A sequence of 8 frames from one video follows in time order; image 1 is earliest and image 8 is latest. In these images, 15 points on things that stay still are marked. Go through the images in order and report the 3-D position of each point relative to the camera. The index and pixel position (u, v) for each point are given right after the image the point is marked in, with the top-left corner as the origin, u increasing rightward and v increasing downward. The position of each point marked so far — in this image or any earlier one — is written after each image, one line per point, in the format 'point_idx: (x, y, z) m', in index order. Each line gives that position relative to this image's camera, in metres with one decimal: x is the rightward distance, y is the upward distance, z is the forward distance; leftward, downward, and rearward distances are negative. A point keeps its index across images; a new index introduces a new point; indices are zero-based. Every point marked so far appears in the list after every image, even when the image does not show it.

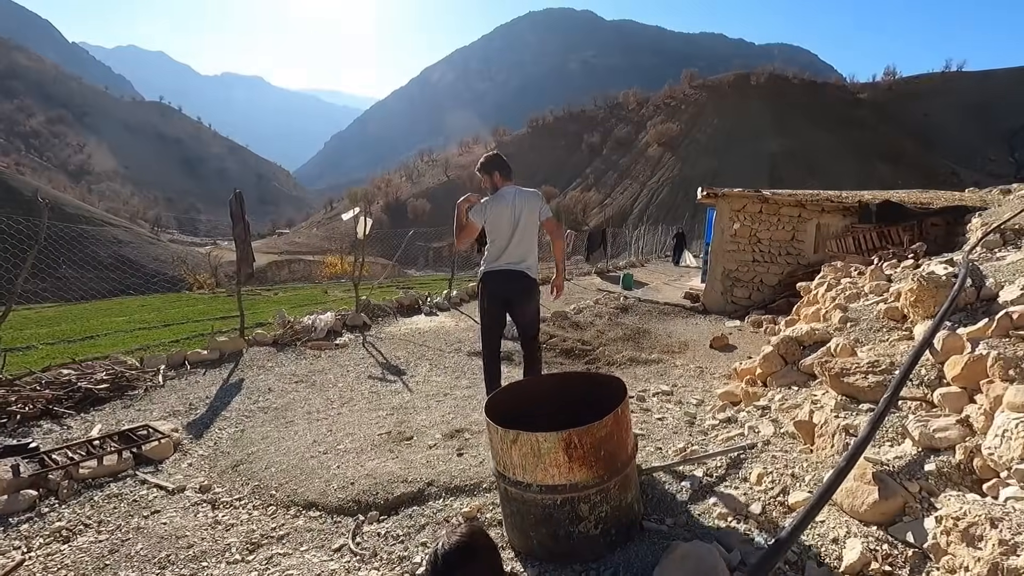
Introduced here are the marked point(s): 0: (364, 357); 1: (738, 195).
0: (-1.6, -0.8, +6.3) m
1: (+3.7, +1.5, +9.5) m
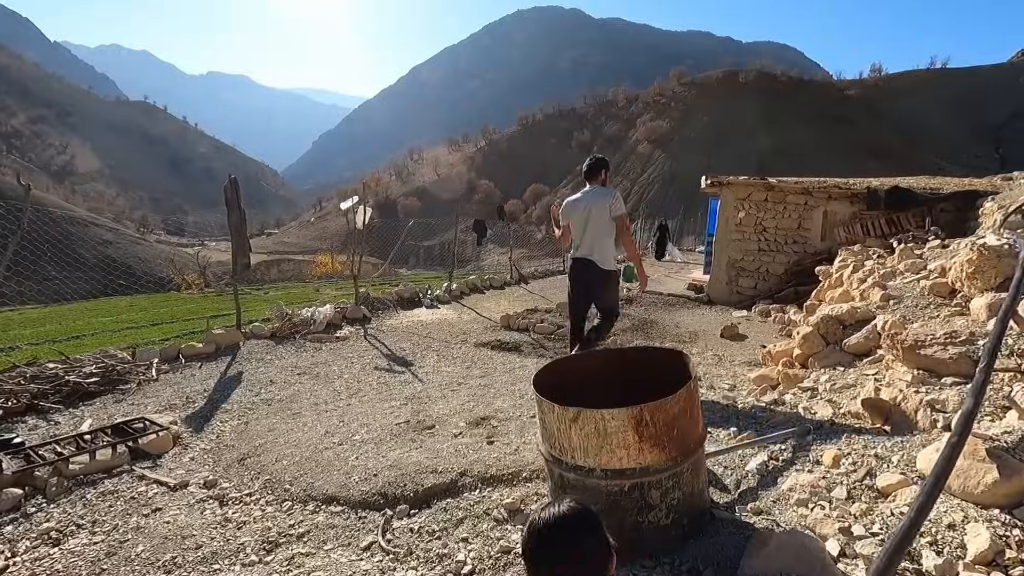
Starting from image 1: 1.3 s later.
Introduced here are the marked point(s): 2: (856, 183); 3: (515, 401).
0: (-1.5, -0.6, +6.0) m
1: (+3.7, +1.7, +9.3) m
2: (+5.6, +1.7, +9.3) m
3: (0.0, -0.7, +3.5) m
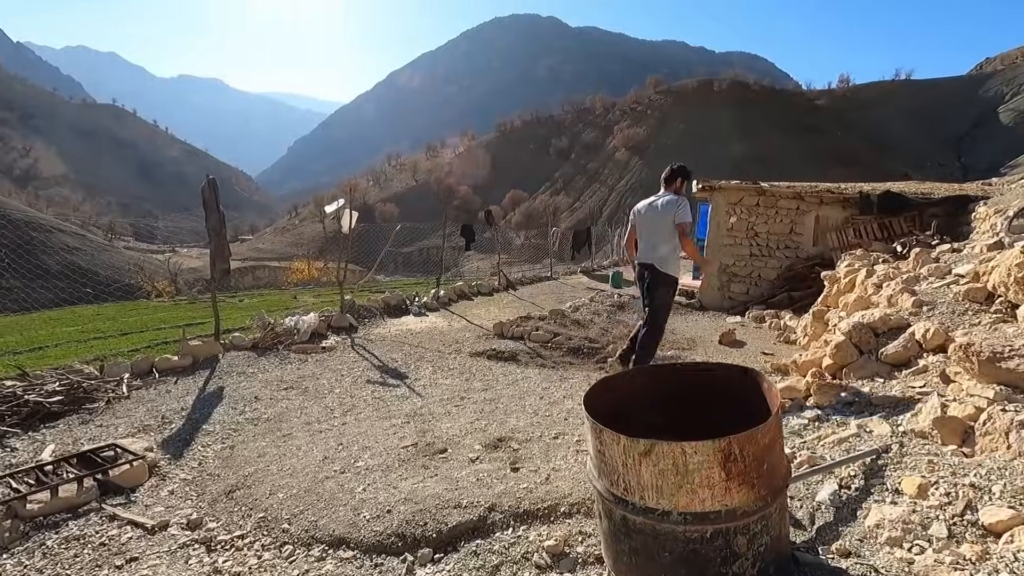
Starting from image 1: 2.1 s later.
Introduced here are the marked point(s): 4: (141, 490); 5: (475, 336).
0: (-1.5, -0.7, +5.6) m
1: (+3.5, +1.6, +9.1) m
2: (+5.4, +1.6, +9.3) m
3: (+0.1, -0.7, +3.2) m
4: (-1.7, -0.9, +2.6) m
5: (-0.5, -0.6, +7.1) m
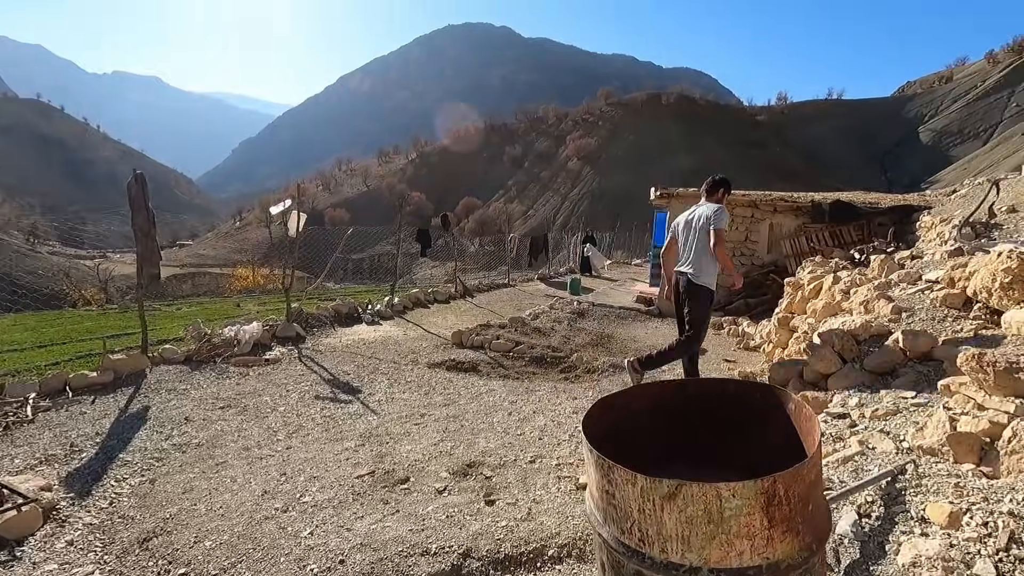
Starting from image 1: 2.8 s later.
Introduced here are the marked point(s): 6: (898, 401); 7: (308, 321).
0: (-1.9, -0.8, +5.2) m
1: (+2.9, +1.5, +9.1) m
2: (+4.7, +1.5, +9.4) m
3: (-0.1, -0.8, +2.9) m
4: (-1.8, -0.9, +2.1) m
5: (-0.9, -0.7, +6.7) m
6: (+1.9, -0.5, +2.8) m
7: (-2.6, -0.4, +7.3) m
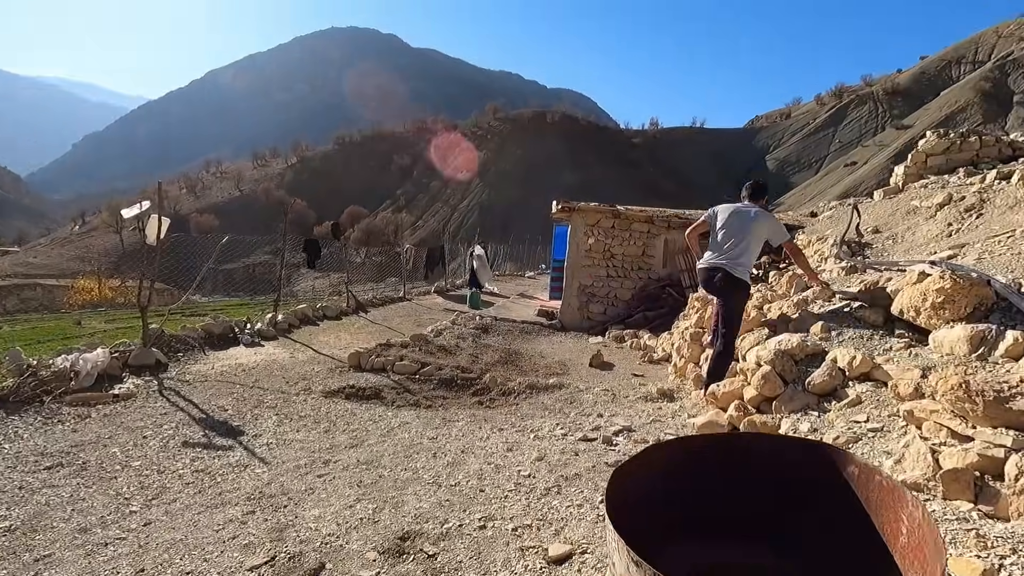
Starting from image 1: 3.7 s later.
0: (-2.6, -0.9, +4.3) m
1: (+1.3, +1.3, +9.1) m
2: (+3.1, +1.3, +9.8) m
3: (-0.3, -0.9, +2.4) m
4: (-1.9, -1.0, +1.3) m
5: (-1.9, -0.9, +5.9) m
6: (+1.6, -0.6, +2.7) m
7: (-3.7, -0.6, +6.2) m
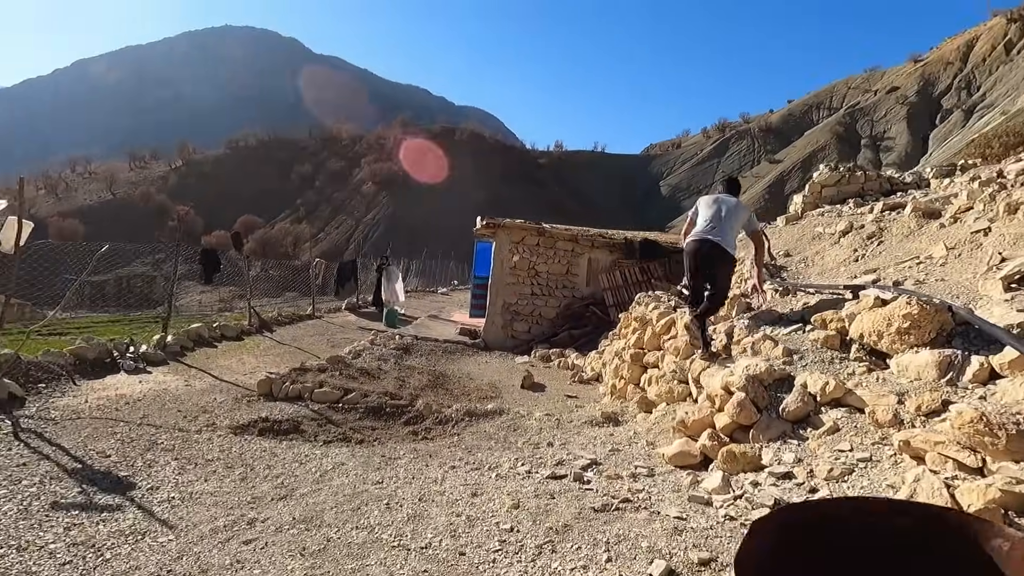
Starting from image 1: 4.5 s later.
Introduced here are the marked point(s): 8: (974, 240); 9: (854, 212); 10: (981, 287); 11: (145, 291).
0: (-2.9, -1.0, +3.4) m
1: (+0.1, +1.0, +8.9) m
2: (+1.7, +0.9, +9.9) m
3: (-0.4, -1.0, +2.0) m
4: (-1.7, -1.1, +0.6) m
5: (-2.6, -1.0, +5.2) m
6: (+1.5, -0.8, +2.6) m
7: (-4.3, -0.8, +5.2) m
8: (+4.0, +0.4, +4.9) m
9: (+4.7, +1.1, +7.9) m
10: (+2.7, 0.0, +3.3) m
11: (-10.8, -0.1, +16.8) m
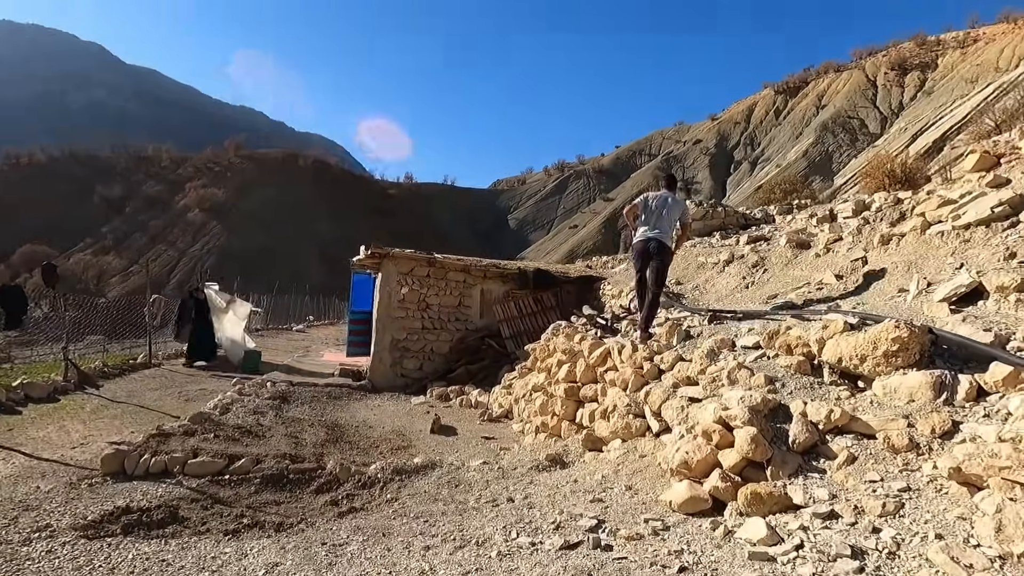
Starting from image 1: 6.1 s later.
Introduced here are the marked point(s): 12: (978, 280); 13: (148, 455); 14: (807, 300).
0: (-2.9, -1.2, +2.1) m
1: (-1.5, +0.5, +8.3) m
2: (-0.2, +0.4, +9.6) m
3: (-0.1, -1.1, +1.4) m
4: (-0.9, -1.1, -0.3) m
5: (-3.0, -1.3, +3.8) m
6: (+1.6, -0.9, +2.5) m
7: (-4.7, -1.1, +3.3) m
8: (+3.3, +0.2, +5.5) m
9: (+3.2, +0.7, +8.6) m
10: (+2.5, -0.1, +3.5) m
11: (-14.1, -1.2, +12.8) m
12: (+2.8, 0.0, +3.4) m
13: (-2.9, -1.3, +4.3) m
14: (+2.6, -0.1, +5.1) m
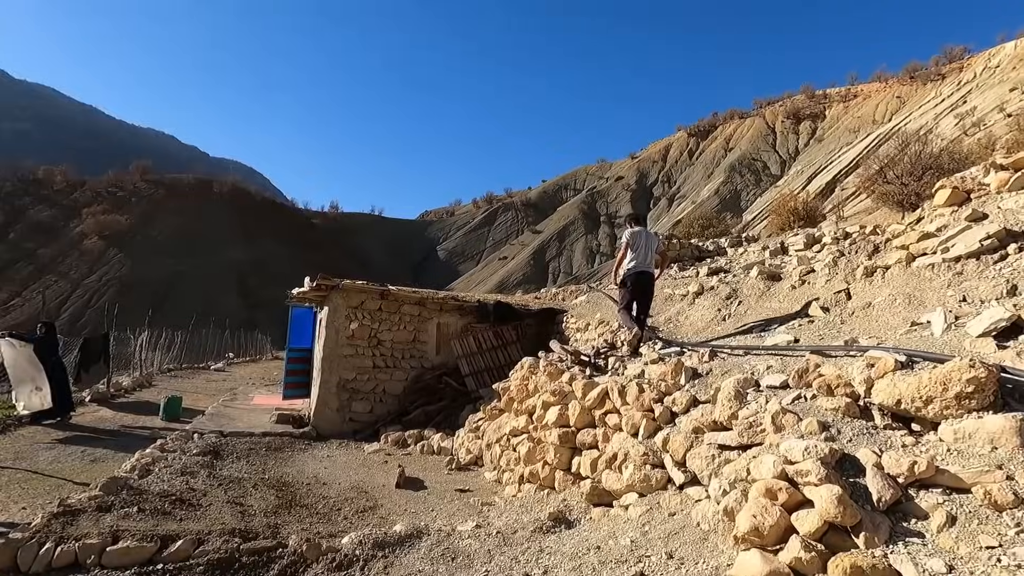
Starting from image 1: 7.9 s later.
0: (-2.5, -1.4, +1.1) m
1: (-2.0, 0.0, +7.5) m
2: (-0.9, -0.1, +9.0) m
3: (+0.4, -1.1, +0.8) m
4: (-0.3, -1.1, -1.0) m
5: (-2.9, -1.5, +2.9) m
6: (+1.8, -1.0, +2.1) m
7: (-4.5, -1.3, +2.1) m
8: (+3.1, -0.1, +5.4) m
9: (+2.6, +0.2, +8.5) m
10: (+2.6, -0.3, +3.3) m
11: (-15.1, -1.9, +10.2) m
12: (+2.9, -0.1, +3.3) m
13: (-2.8, -1.5, +3.4) m
14: (+2.5, -0.4, +5.0) m
